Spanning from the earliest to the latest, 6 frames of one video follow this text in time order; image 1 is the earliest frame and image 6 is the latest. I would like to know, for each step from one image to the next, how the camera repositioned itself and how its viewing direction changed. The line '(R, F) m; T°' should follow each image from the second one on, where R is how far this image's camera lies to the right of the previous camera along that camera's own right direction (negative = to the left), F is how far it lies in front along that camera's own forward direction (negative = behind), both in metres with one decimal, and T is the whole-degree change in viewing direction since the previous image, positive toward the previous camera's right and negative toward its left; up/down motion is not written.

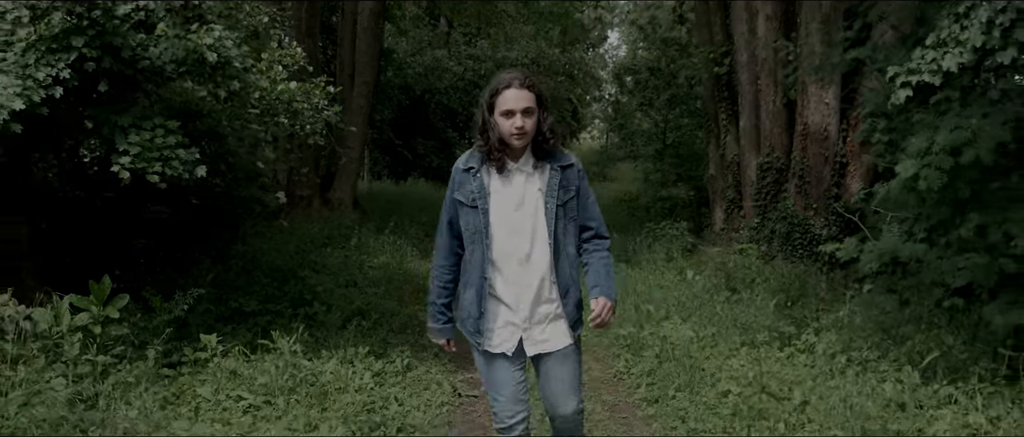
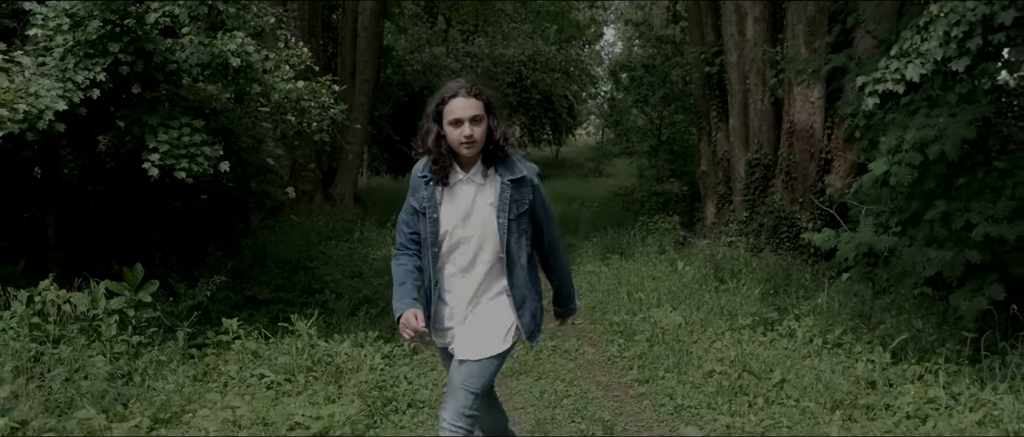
(0.0, -0.4) m; 0°
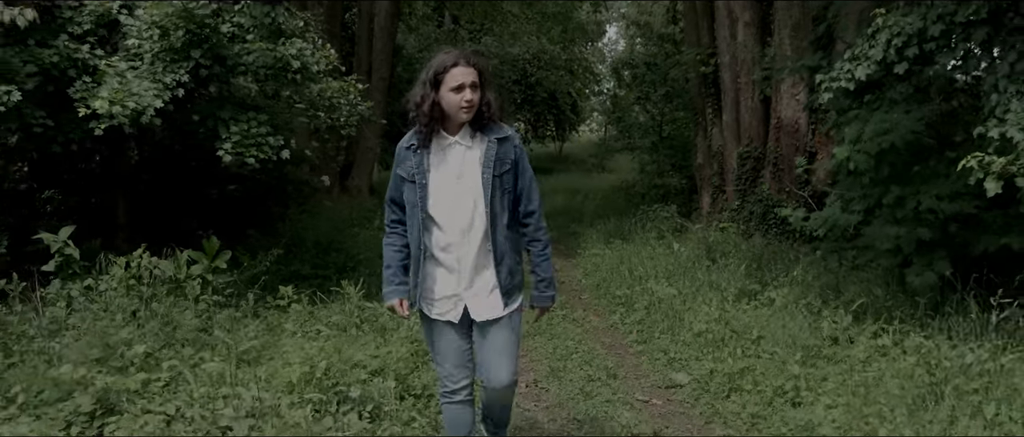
(-0.1, -1.0) m; 0°
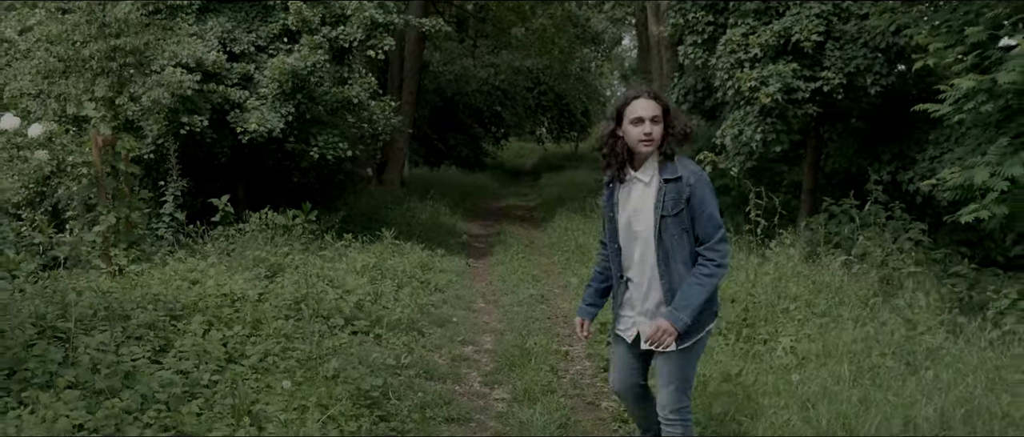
(+0.6, -4.7) m; -2°
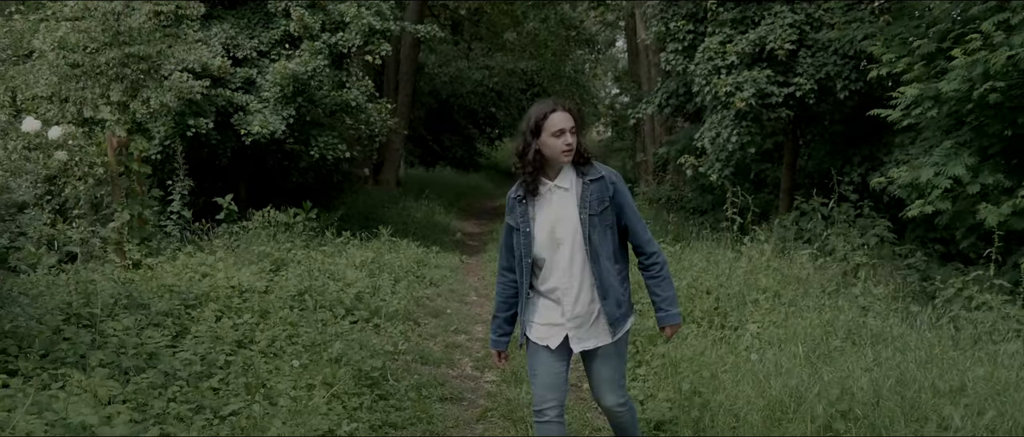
(0.0, -0.5) m; 0°
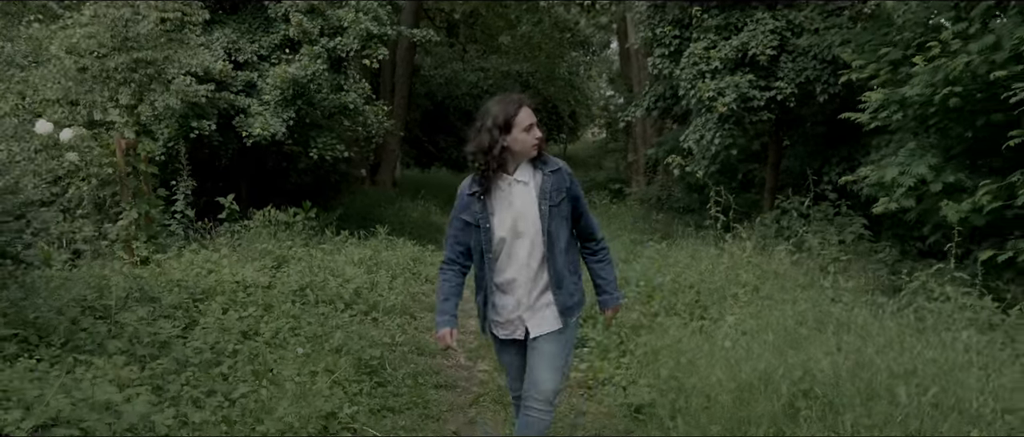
(0.0, -0.4) m; 0°
